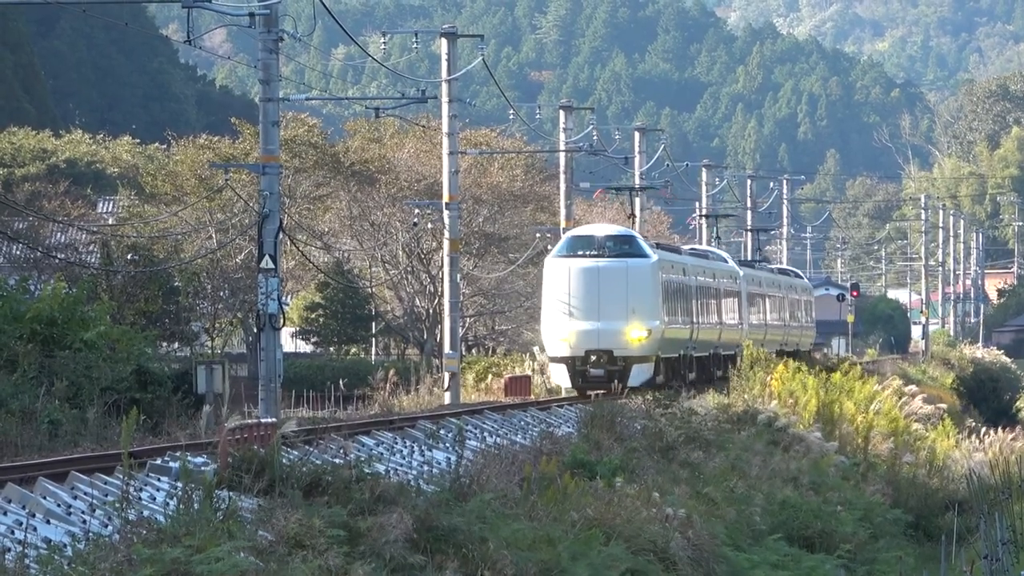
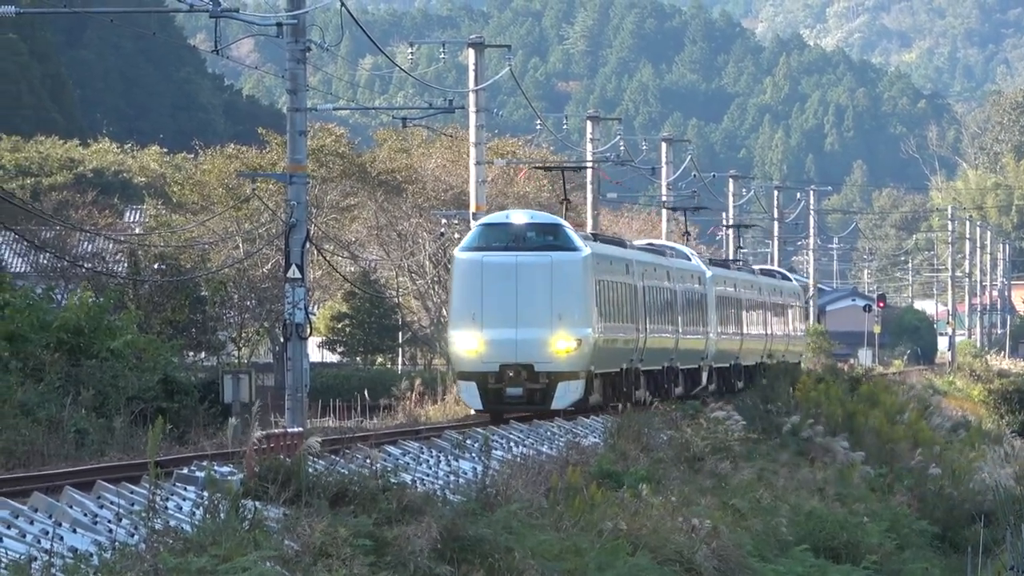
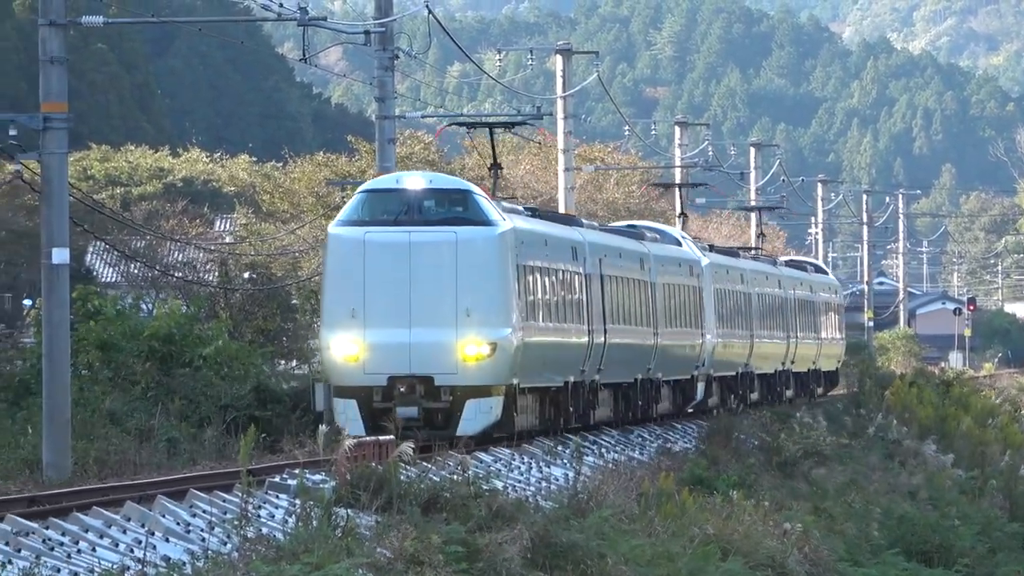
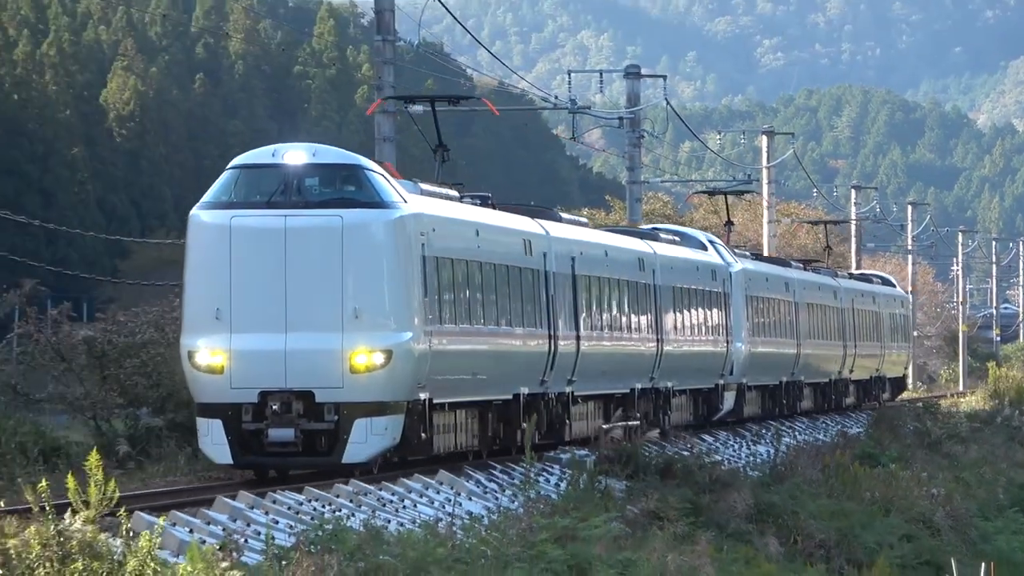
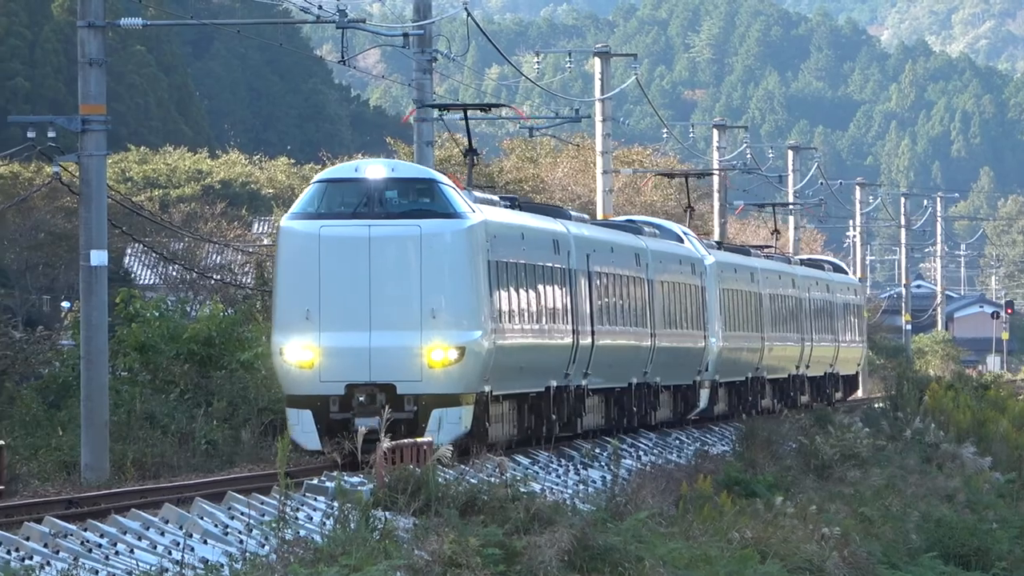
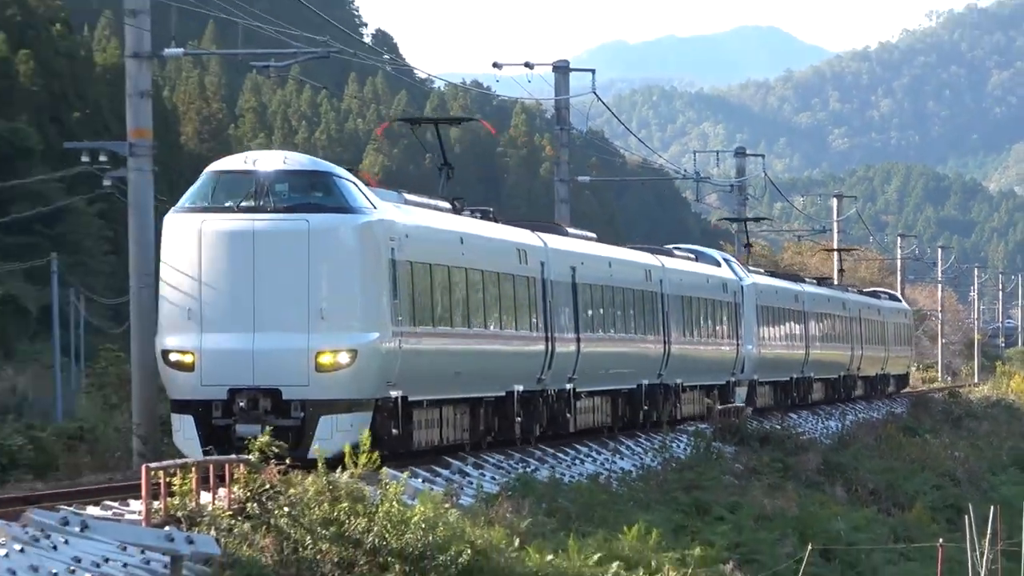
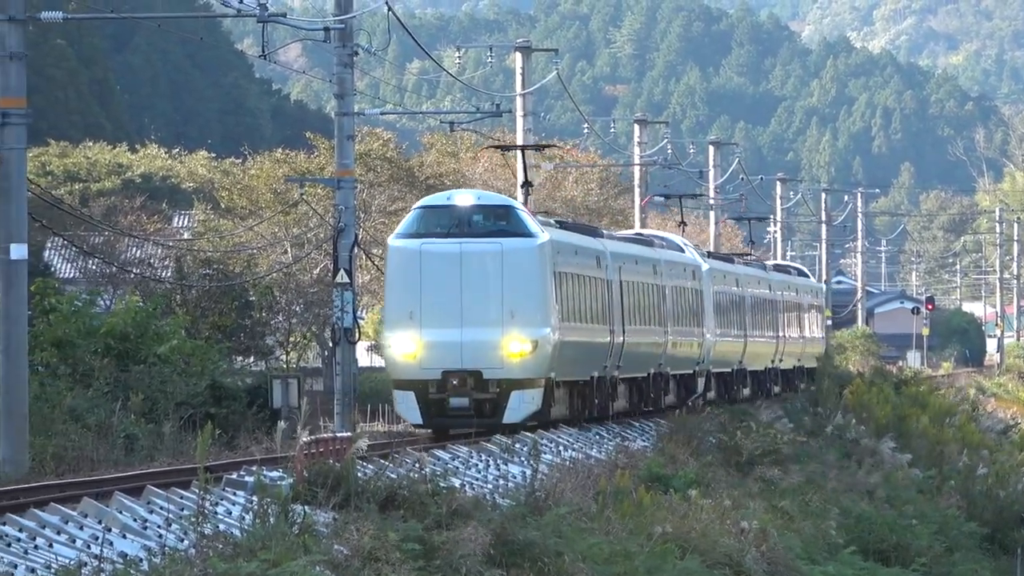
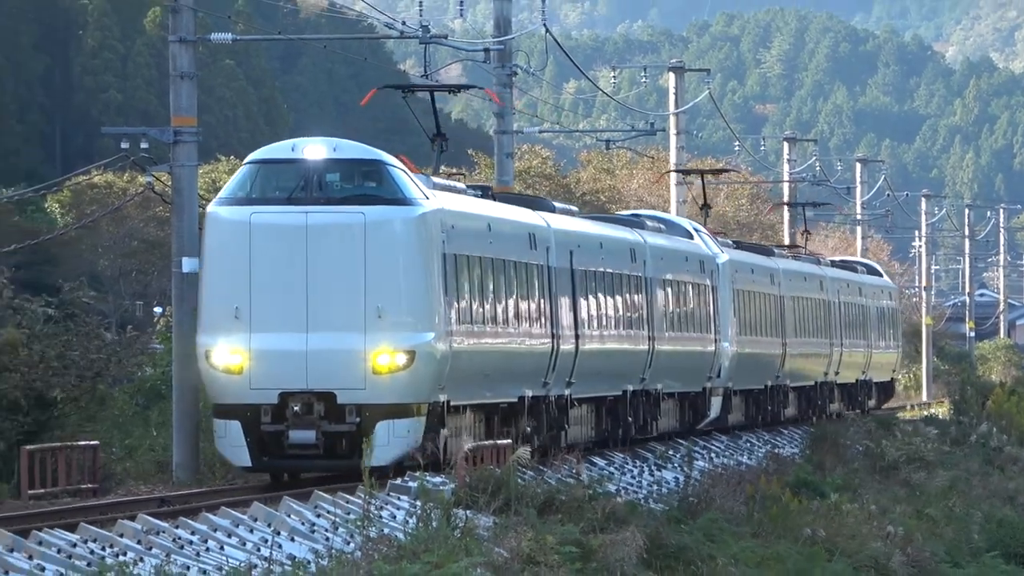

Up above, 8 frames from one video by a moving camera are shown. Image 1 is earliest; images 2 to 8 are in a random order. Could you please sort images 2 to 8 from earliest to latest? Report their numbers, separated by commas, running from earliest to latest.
2, 7, 3, 5, 8, 4, 6
